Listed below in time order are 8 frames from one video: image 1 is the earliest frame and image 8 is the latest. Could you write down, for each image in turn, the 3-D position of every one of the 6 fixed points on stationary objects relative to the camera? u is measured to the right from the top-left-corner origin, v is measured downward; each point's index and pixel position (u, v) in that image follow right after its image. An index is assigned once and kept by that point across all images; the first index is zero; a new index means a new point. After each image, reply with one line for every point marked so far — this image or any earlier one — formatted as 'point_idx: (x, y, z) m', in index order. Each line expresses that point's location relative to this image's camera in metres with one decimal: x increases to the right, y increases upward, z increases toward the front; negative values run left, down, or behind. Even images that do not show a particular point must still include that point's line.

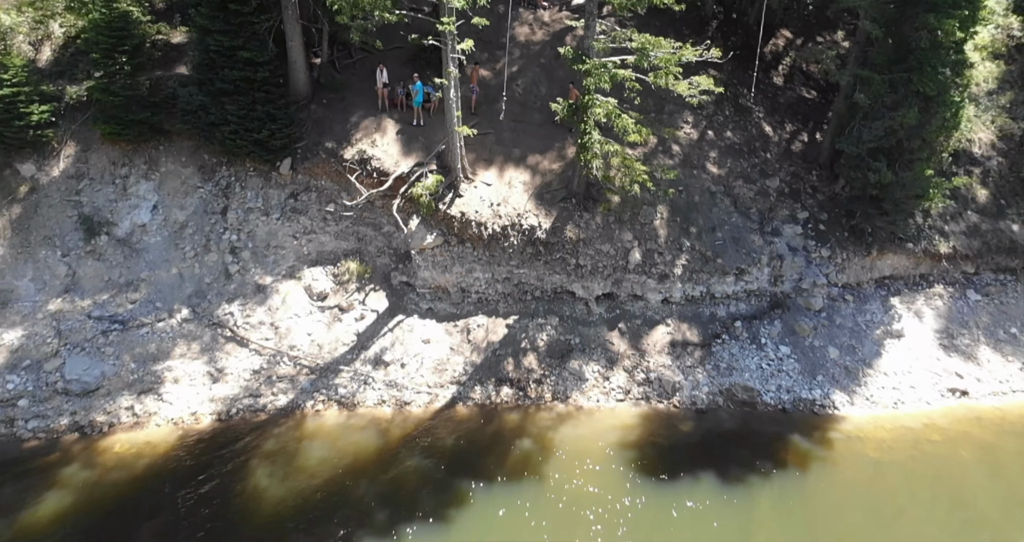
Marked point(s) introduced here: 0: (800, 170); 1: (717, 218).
0: (+8.0, +2.8, +16.0) m
1: (+5.4, +1.4, +14.9) m
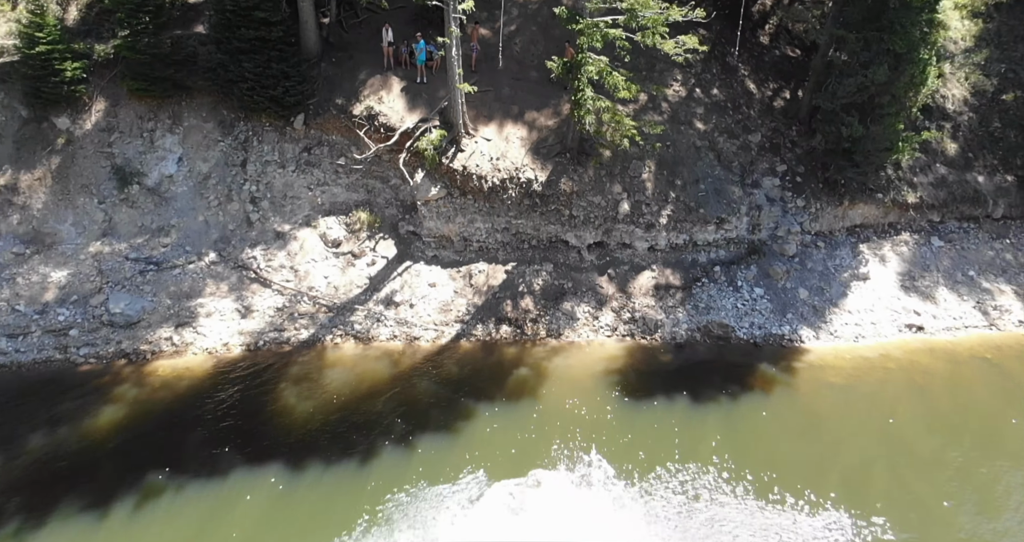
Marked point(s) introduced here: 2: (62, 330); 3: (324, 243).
0: (+8.0, +4.3, +17.0) m
1: (+5.3, +2.8, +16.0) m
2: (-9.8, -1.3, +12.6) m
3: (-4.8, +0.7, +14.7) m
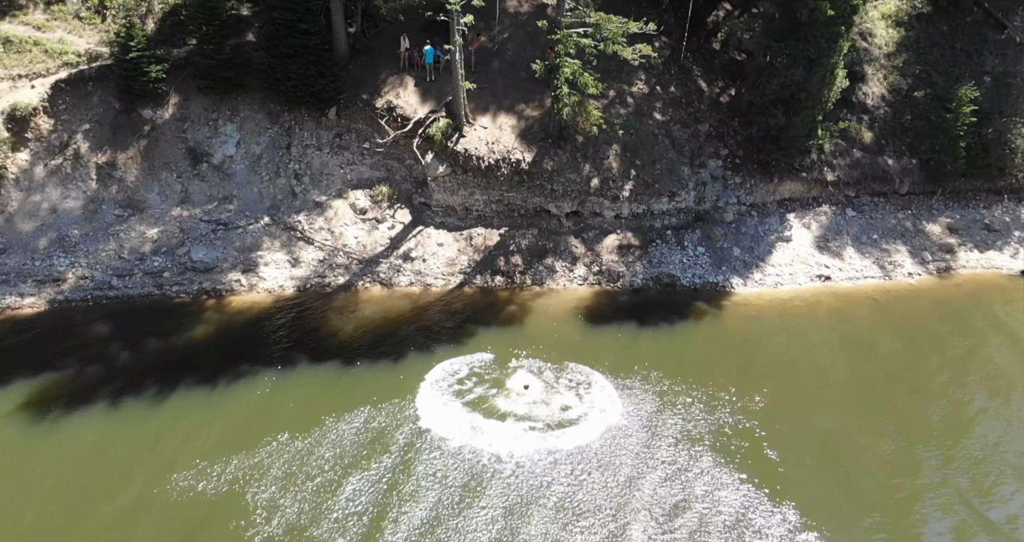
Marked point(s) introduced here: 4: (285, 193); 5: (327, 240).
0: (+7.7, +5.6, +20.7) m
1: (+5.1, +4.1, +19.7) m
2: (-10.1, -0.1, +16.3) m
3: (-5.1, +2.0, +18.4) m
4: (-7.3, +2.5, +18.3) m
5: (-5.8, +1.0, +17.9) m
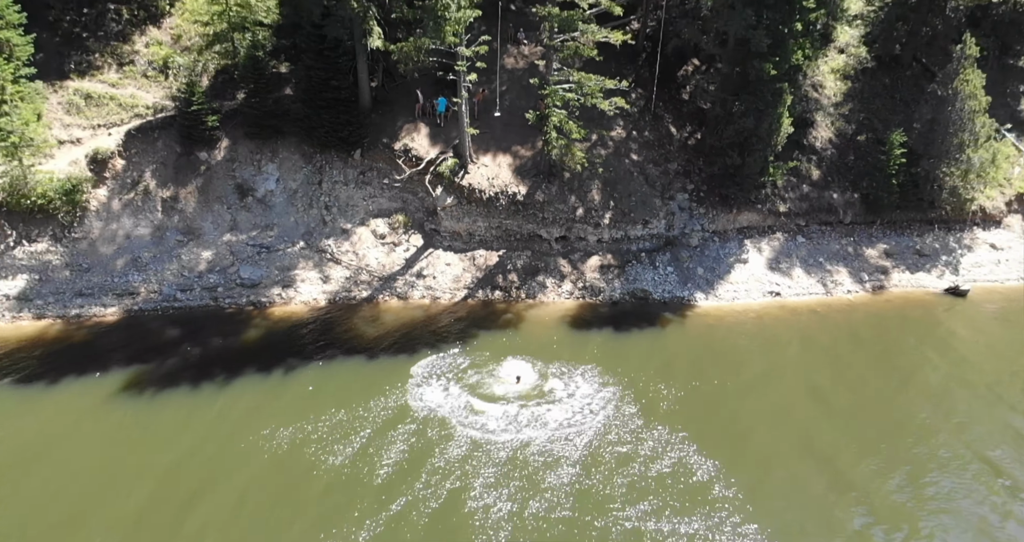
0: (+7.6, +4.8, +24.2) m
1: (+5.0, +3.4, +23.2) m
2: (-10.2, -0.5, +19.5) m
3: (-5.2, +1.4, +21.7) m
4: (-7.4, +1.9, +21.7) m
5: (-5.9, +0.4, +21.1) m
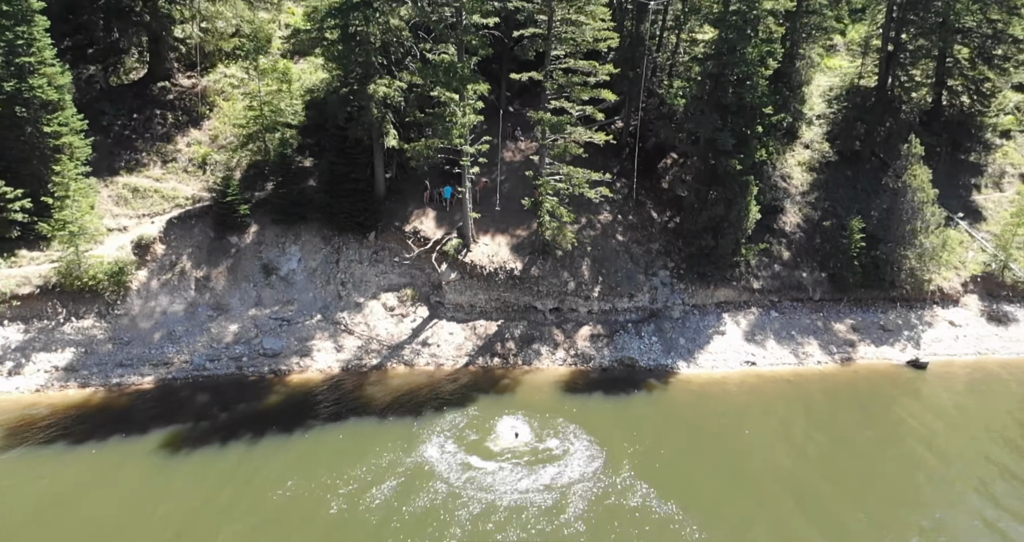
0: (+7.5, +1.5, +26.9) m
1: (+4.9, +0.2, +25.6) m
2: (-10.3, -3.1, +21.6) m
3: (-5.3, -1.6, +24.0) m
4: (-7.5, -1.0, +24.0) m
5: (-6.0, -2.4, +23.3) m
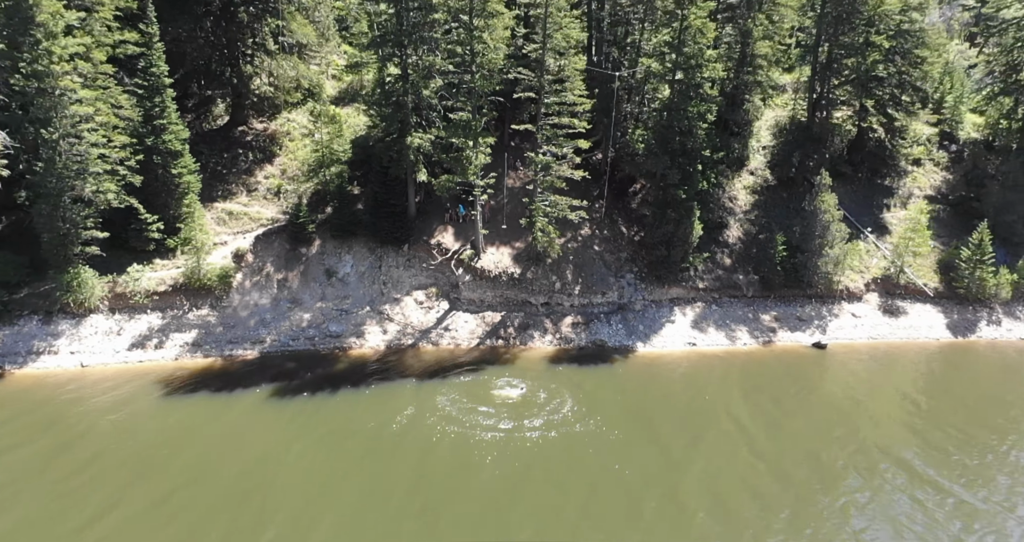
0: (+7.6, +1.3, +34.6) m
1: (+4.9, 0.0, +33.4) m
2: (-10.3, -3.3, +29.4) m
3: (-5.3, -1.7, +31.8) m
4: (-7.5, -1.2, +31.9) m
5: (-6.0, -2.6, +31.1) m
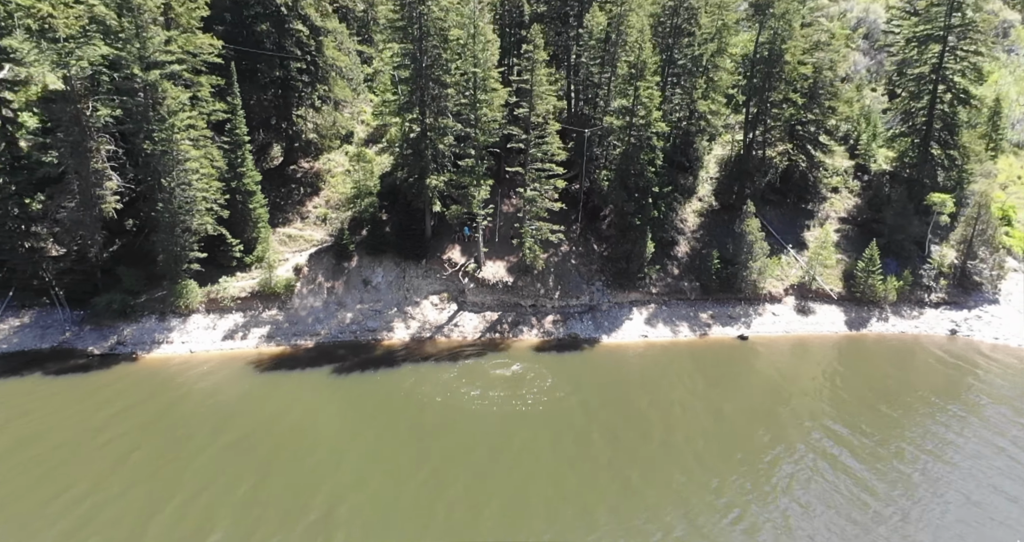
0: (+7.1, +0.6, +44.1) m
1: (+4.5, -0.6, +42.8) m
2: (-10.8, -4.0, +38.9) m
3: (-5.7, -2.4, +41.2) m
4: (-7.9, -1.8, +41.3) m
5: (-6.4, -3.3, +40.6) m
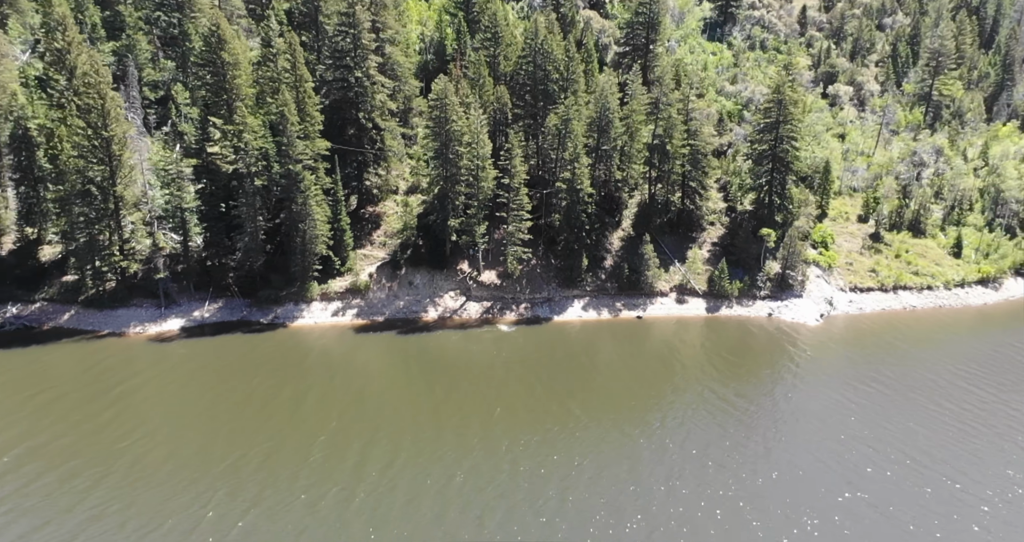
0: (+5.7, 0.0, +70.5) m
1: (+3.0, -1.3, +69.3) m
2: (-12.3, -4.6, +65.4) m
3: (-7.2, -3.1, +67.8) m
4: (-9.4, -2.5, +67.9) m
5: (-7.9, -3.9, +67.1) m
